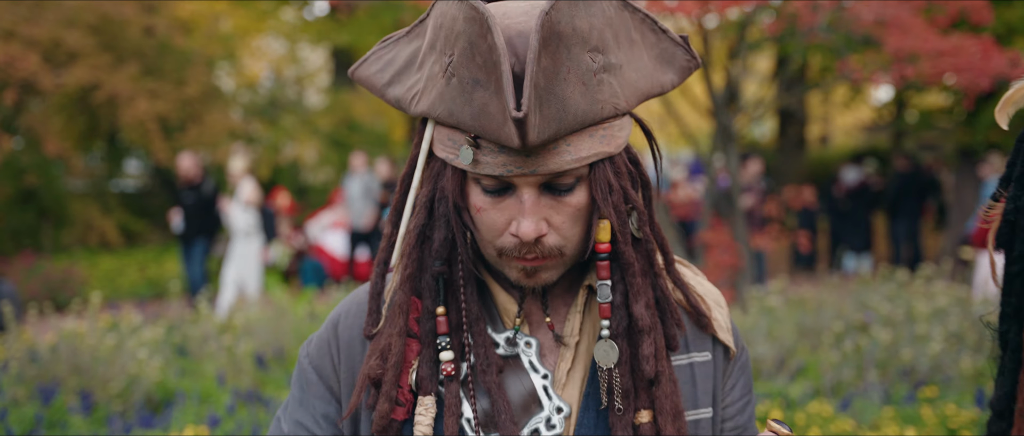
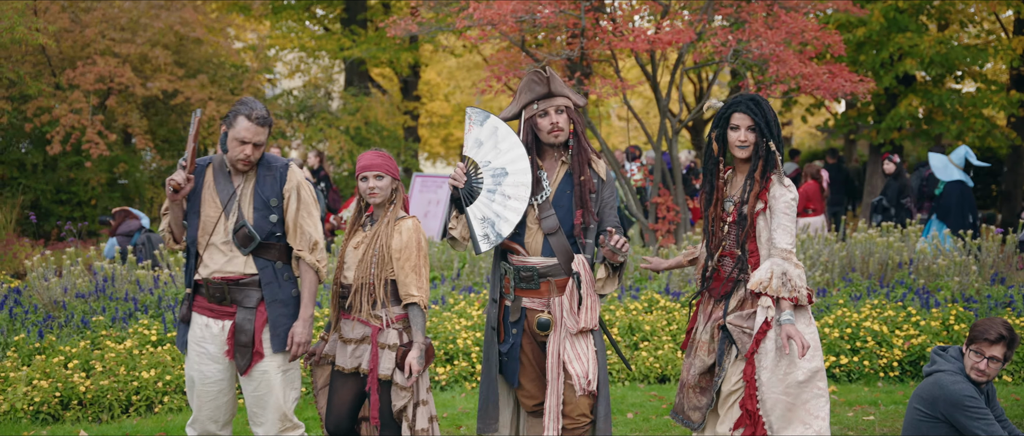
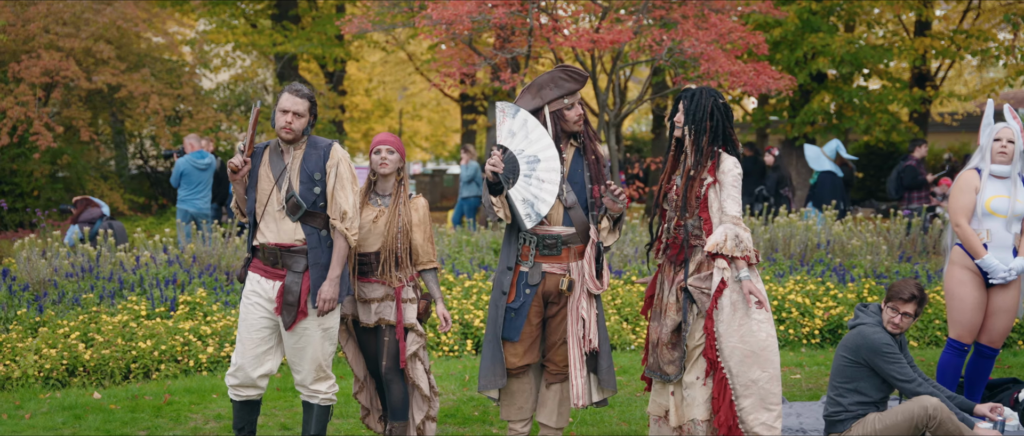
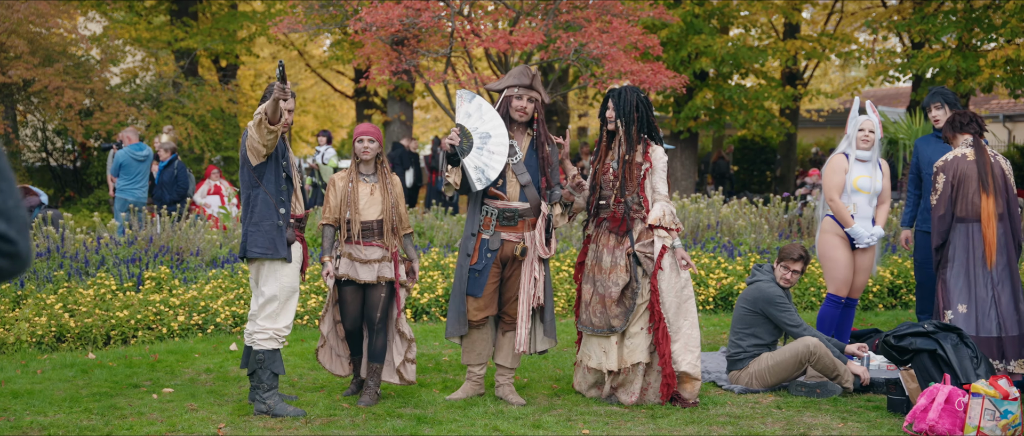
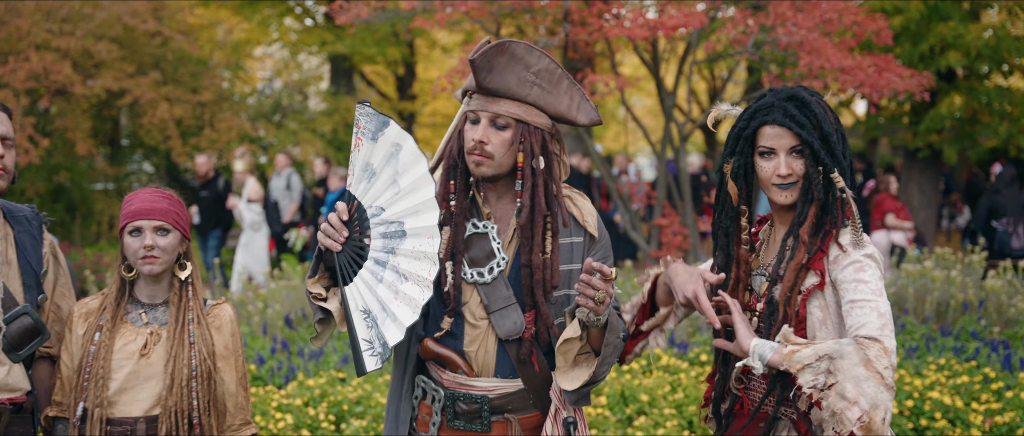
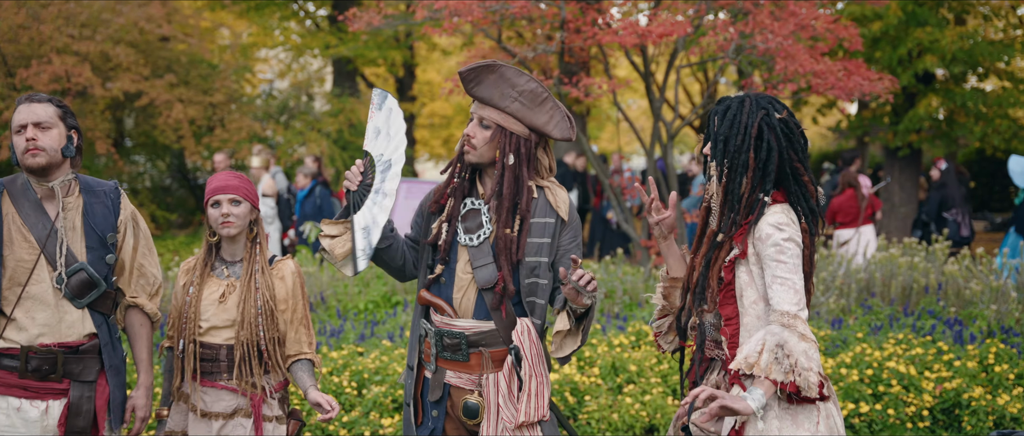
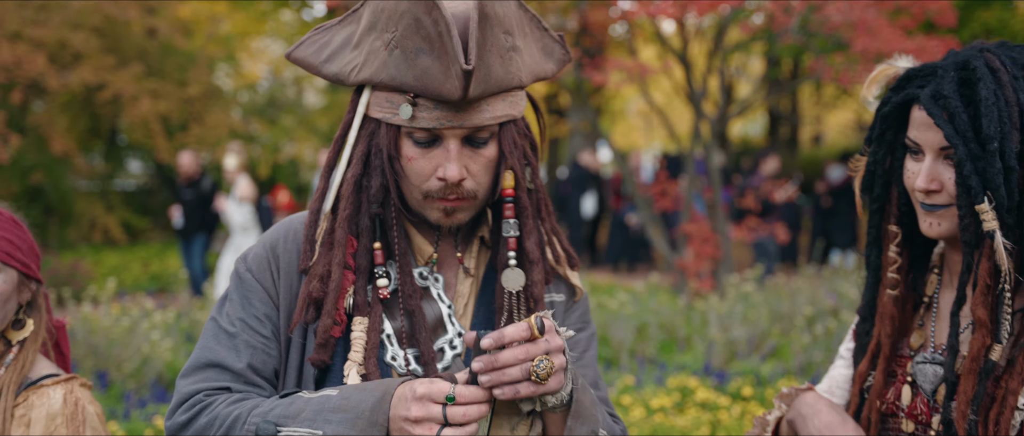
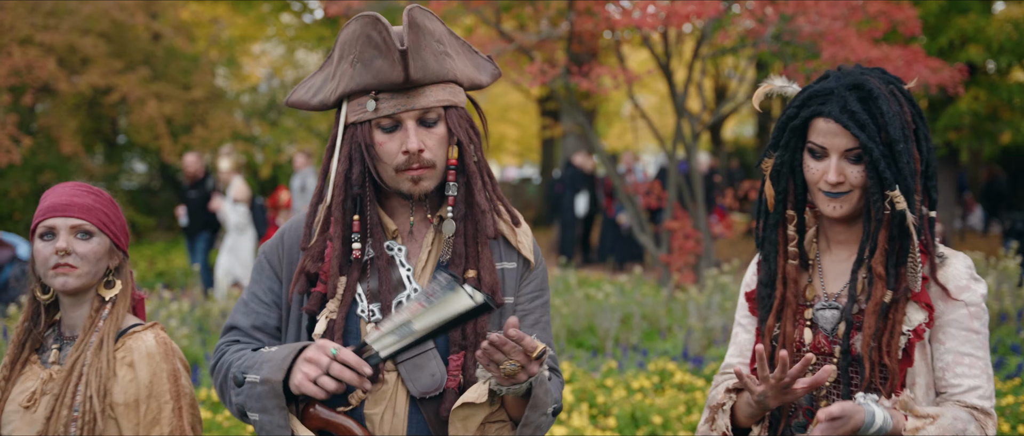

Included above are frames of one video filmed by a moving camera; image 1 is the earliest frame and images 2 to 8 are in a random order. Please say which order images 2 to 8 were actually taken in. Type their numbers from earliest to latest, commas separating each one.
7, 8, 5, 6, 2, 3, 4
